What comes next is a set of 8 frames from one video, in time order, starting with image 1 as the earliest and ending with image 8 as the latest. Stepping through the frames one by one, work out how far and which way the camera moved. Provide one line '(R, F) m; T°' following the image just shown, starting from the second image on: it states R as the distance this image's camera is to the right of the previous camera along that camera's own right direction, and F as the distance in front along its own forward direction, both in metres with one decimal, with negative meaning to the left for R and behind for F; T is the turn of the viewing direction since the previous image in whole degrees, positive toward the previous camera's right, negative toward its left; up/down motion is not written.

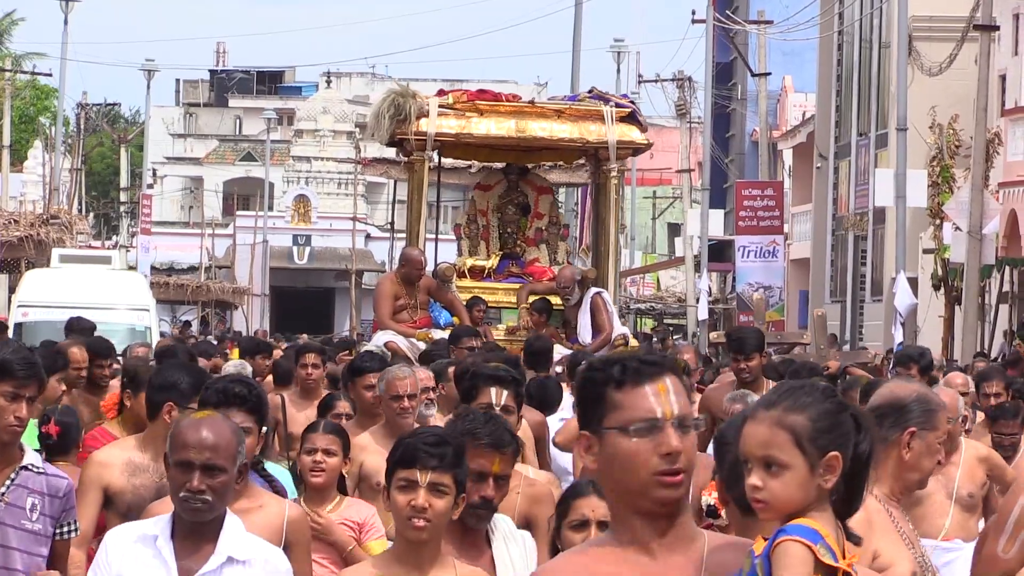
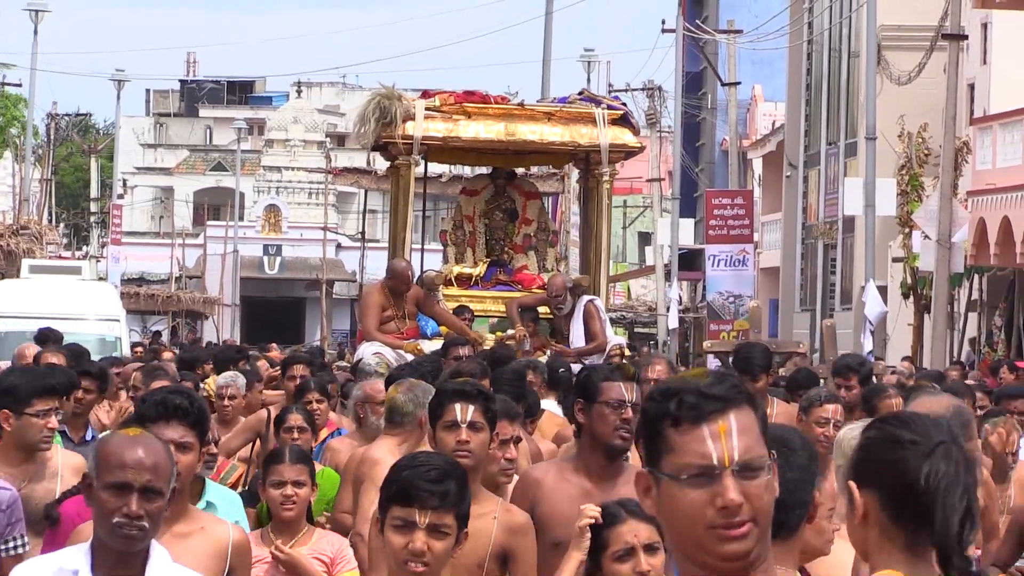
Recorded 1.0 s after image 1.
(-0.1, 0.0) m; +1°
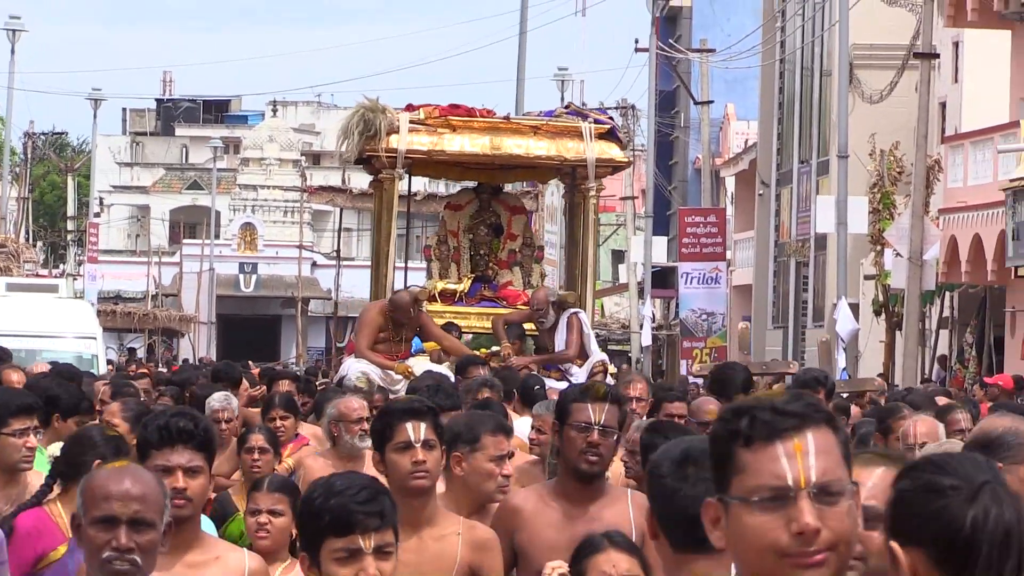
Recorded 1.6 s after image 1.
(-0.1, -0.1) m; +1°
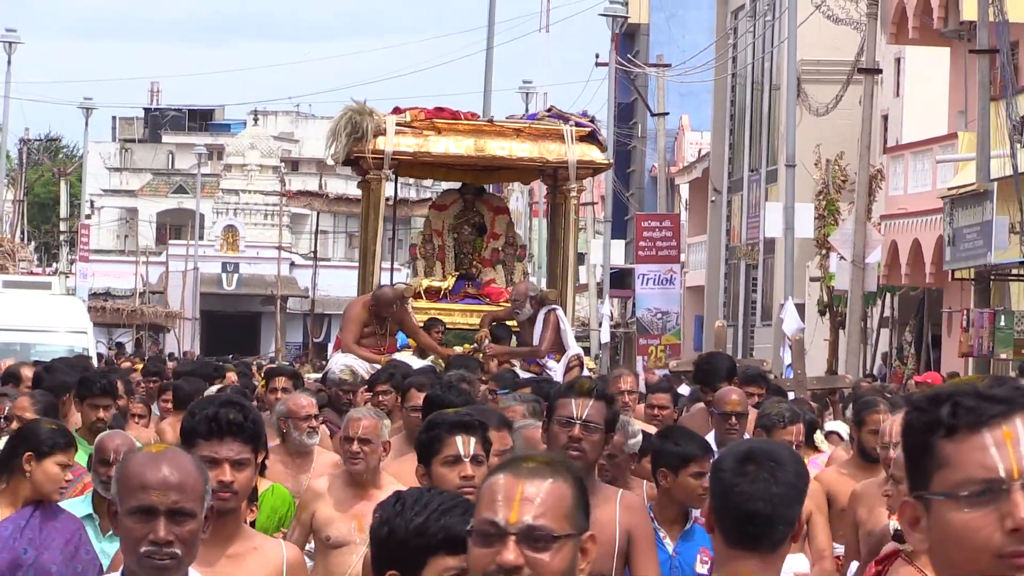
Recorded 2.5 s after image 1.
(+0.1, -1.4) m; +1°
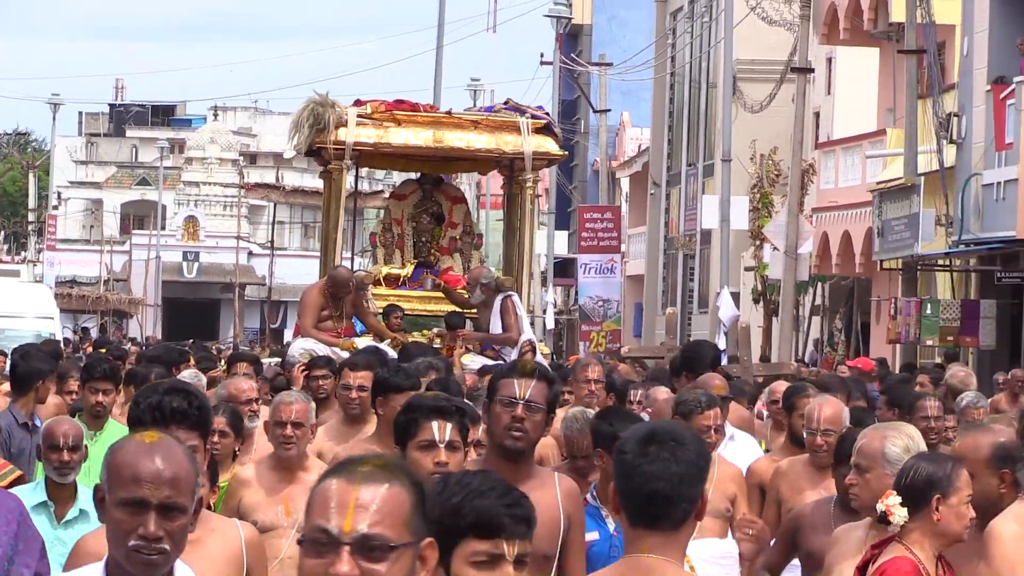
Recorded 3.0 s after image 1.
(+0.6, -1.1) m; 0°
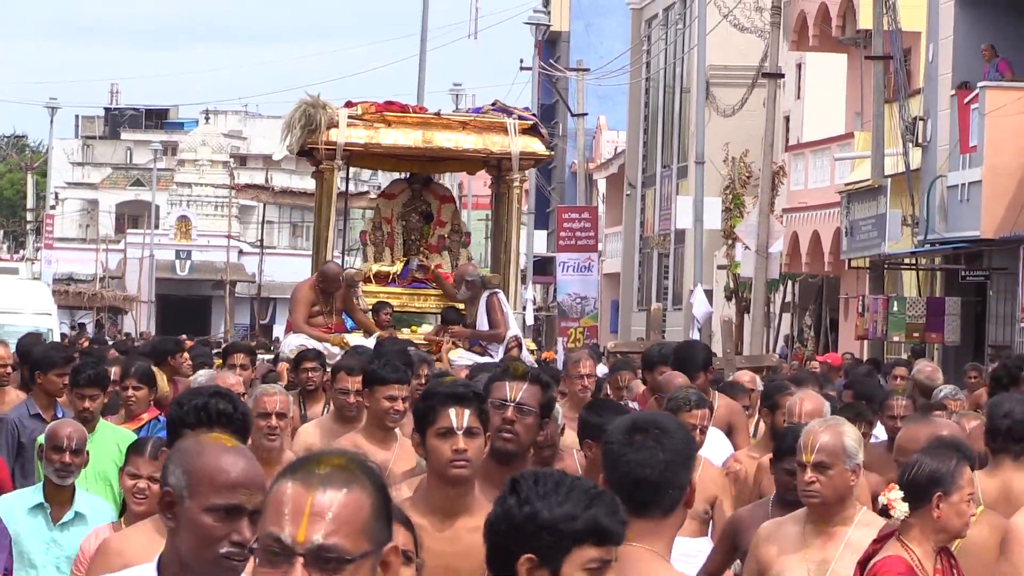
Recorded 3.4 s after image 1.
(+0.3, -0.9) m; 0°
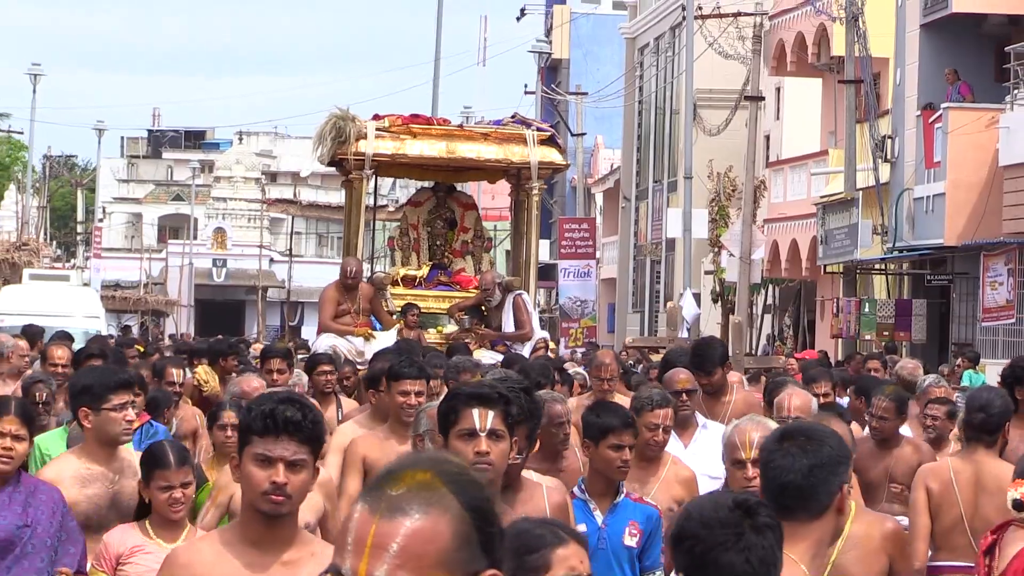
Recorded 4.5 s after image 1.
(-0.1, -2.5) m; 0°
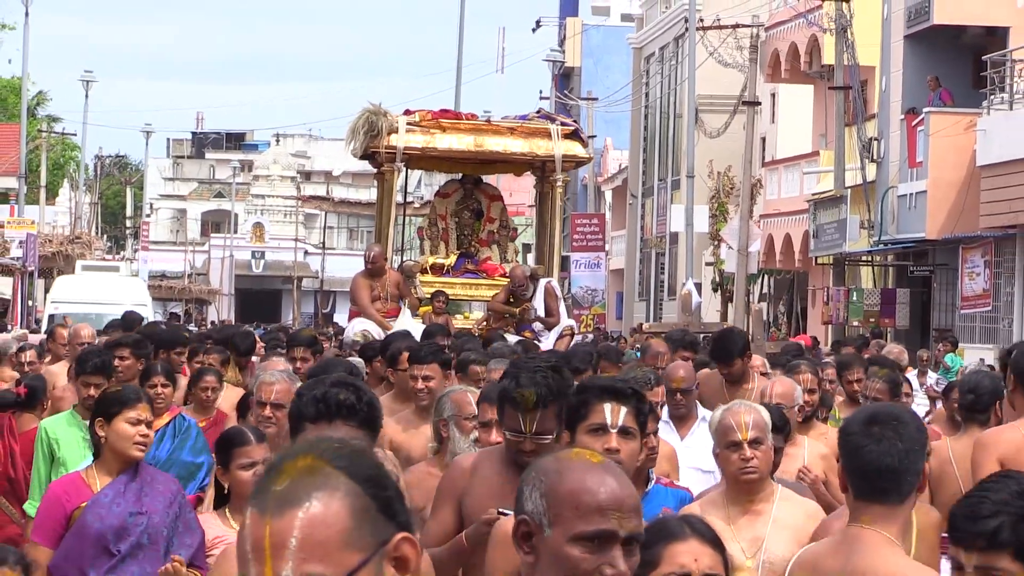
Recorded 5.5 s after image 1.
(-0.5, -2.3) m; 0°
